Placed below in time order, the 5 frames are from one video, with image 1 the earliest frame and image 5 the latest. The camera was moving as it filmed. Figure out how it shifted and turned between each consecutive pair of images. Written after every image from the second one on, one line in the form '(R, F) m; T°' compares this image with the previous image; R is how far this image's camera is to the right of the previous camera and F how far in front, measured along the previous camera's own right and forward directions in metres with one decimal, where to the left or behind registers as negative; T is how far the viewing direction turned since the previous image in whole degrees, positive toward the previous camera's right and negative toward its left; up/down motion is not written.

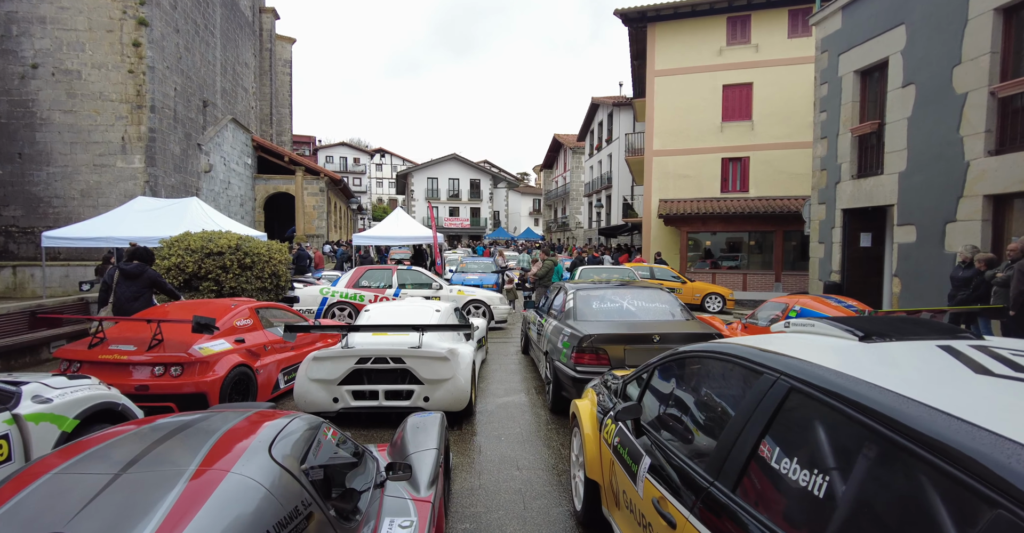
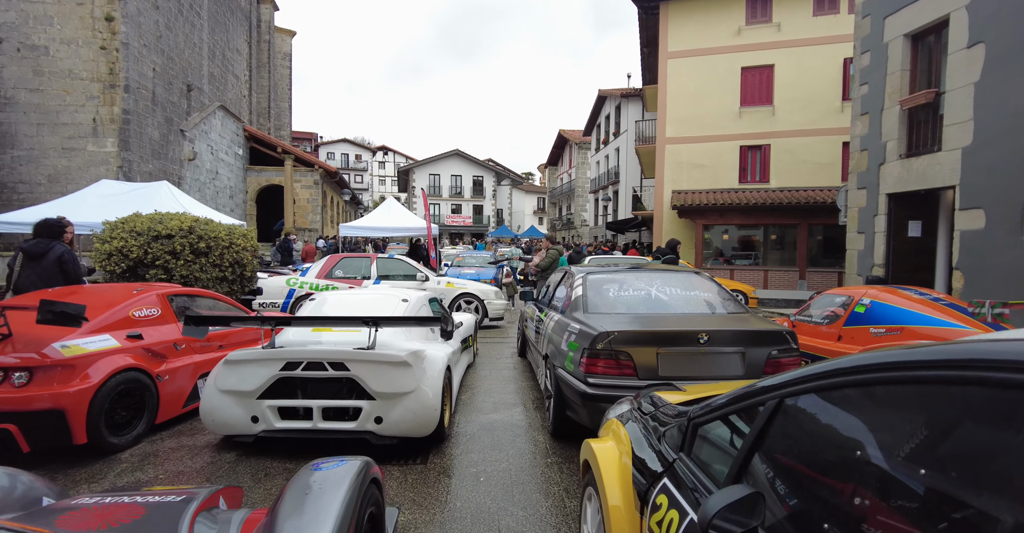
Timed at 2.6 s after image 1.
(+0.1, +1.4) m; -1°
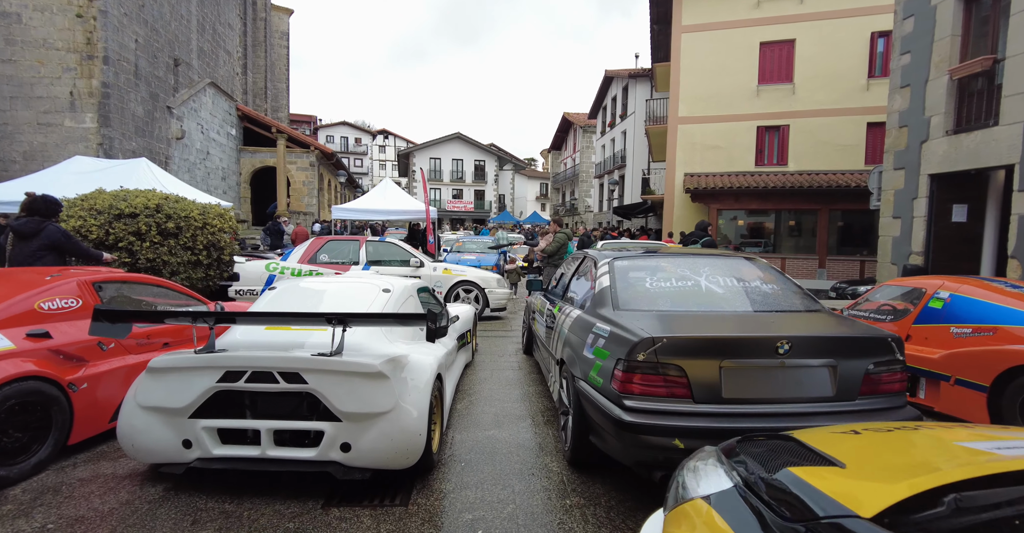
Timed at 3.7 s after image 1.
(0.0, +0.9) m; 0°
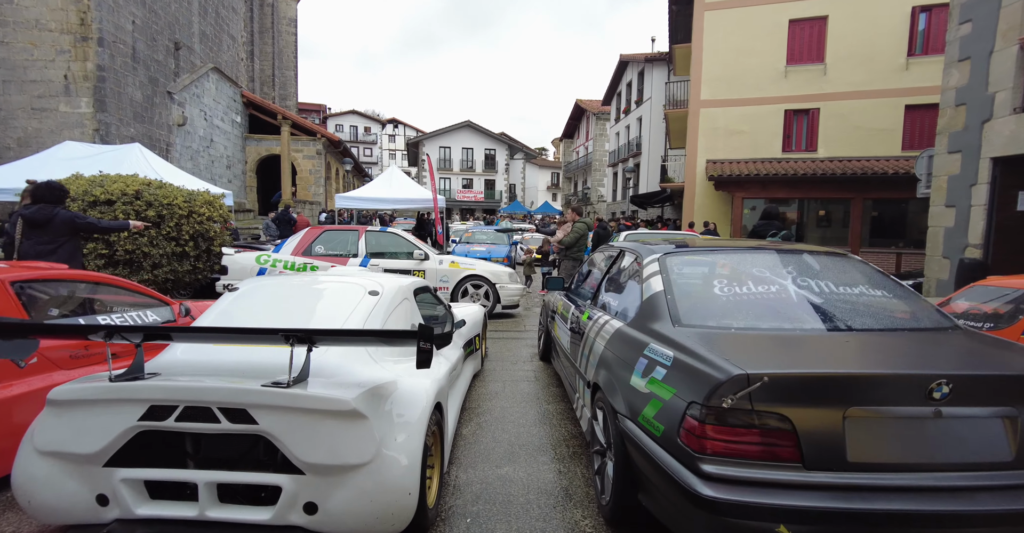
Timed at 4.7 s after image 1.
(-0.1, +0.7) m; -1°
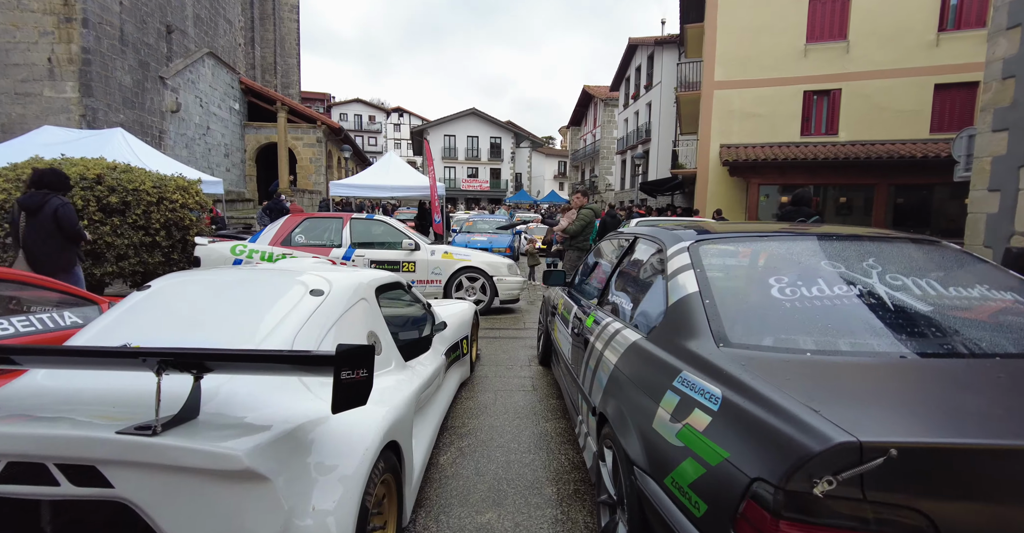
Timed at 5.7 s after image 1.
(+0.1, +0.7) m; -1°
